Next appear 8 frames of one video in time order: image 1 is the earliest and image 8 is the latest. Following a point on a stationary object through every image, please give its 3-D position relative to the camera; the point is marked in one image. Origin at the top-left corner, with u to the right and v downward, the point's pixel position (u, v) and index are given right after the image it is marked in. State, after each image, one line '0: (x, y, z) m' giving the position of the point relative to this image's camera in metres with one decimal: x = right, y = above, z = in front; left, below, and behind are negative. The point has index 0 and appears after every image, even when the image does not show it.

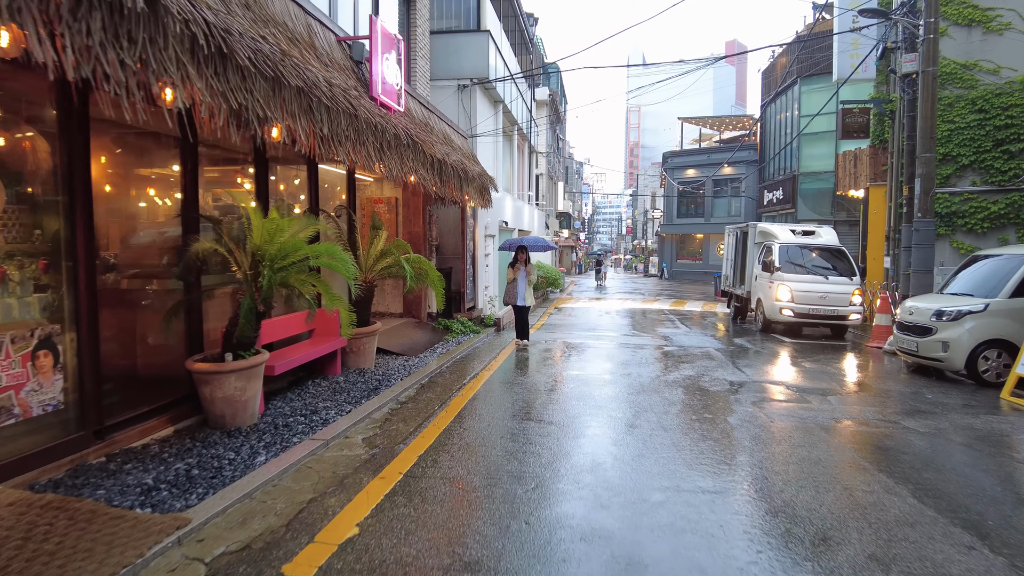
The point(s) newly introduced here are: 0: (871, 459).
0: (+2.6, -1.2, +4.7) m
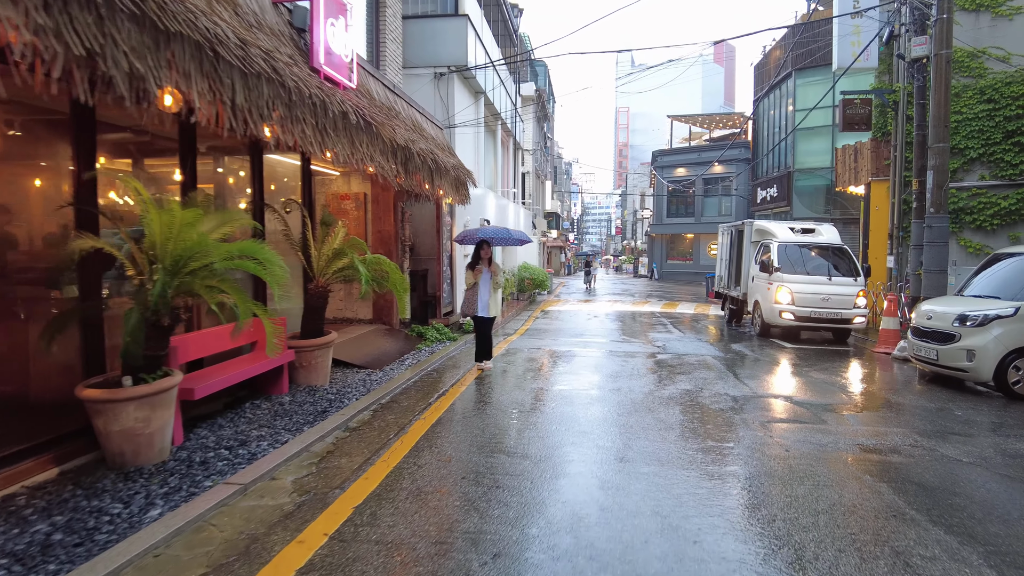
0: (+2.4, -1.3, +3.8) m
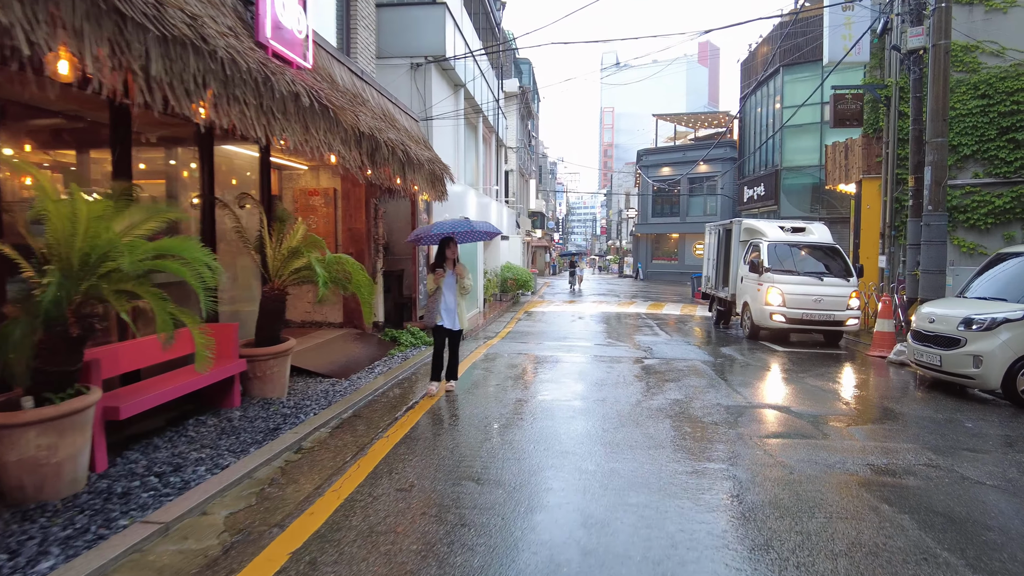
0: (+2.2, -1.3, +3.3) m
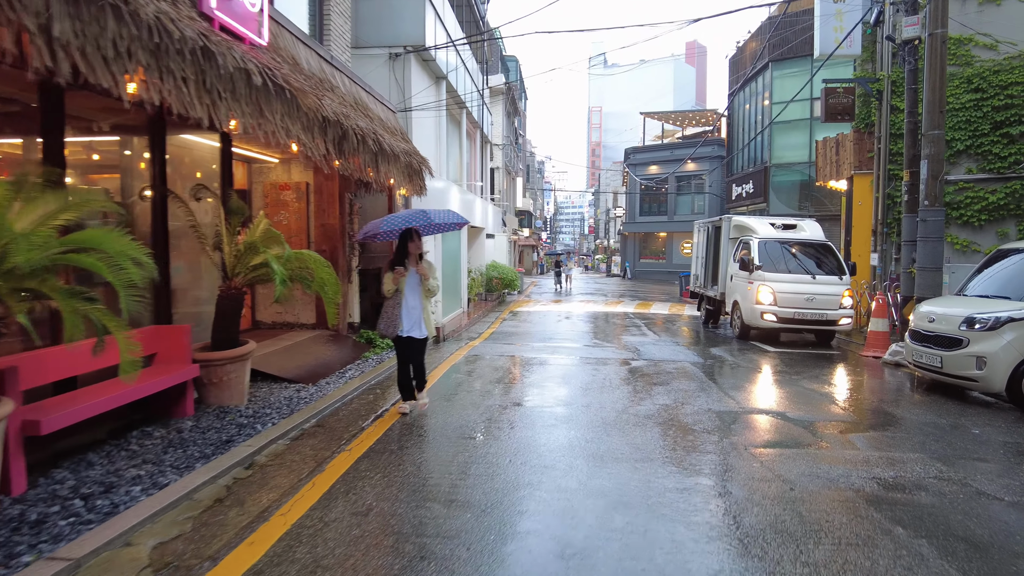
0: (+2.1, -1.3, +2.9) m
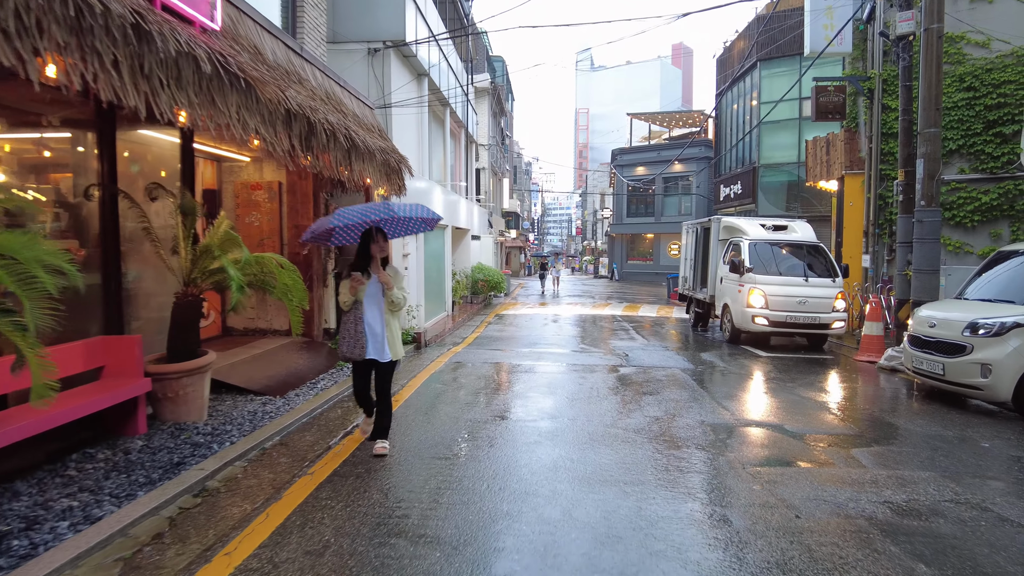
0: (+2.0, -1.3, +2.5) m
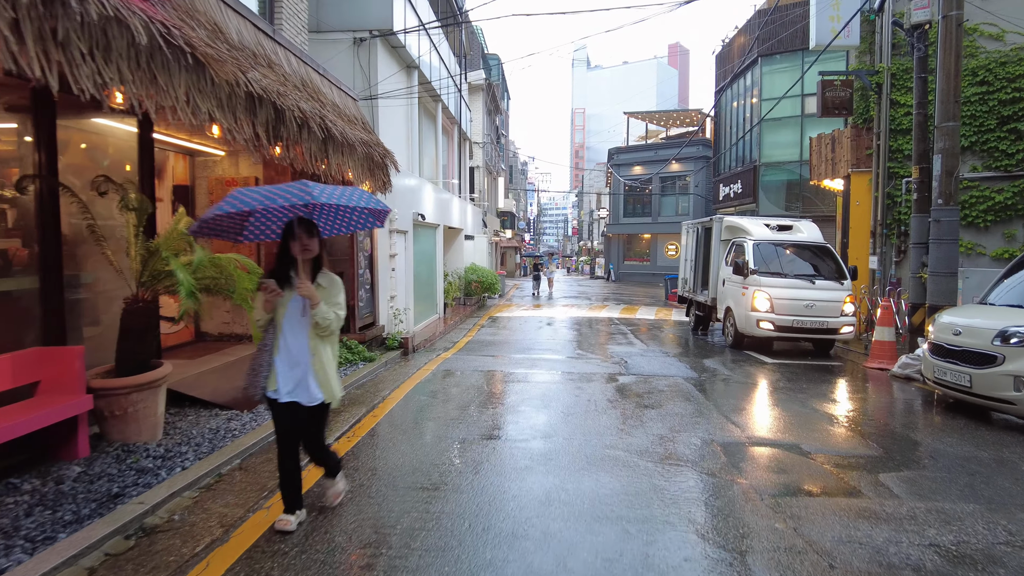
0: (+1.9, -1.4, +2.0) m
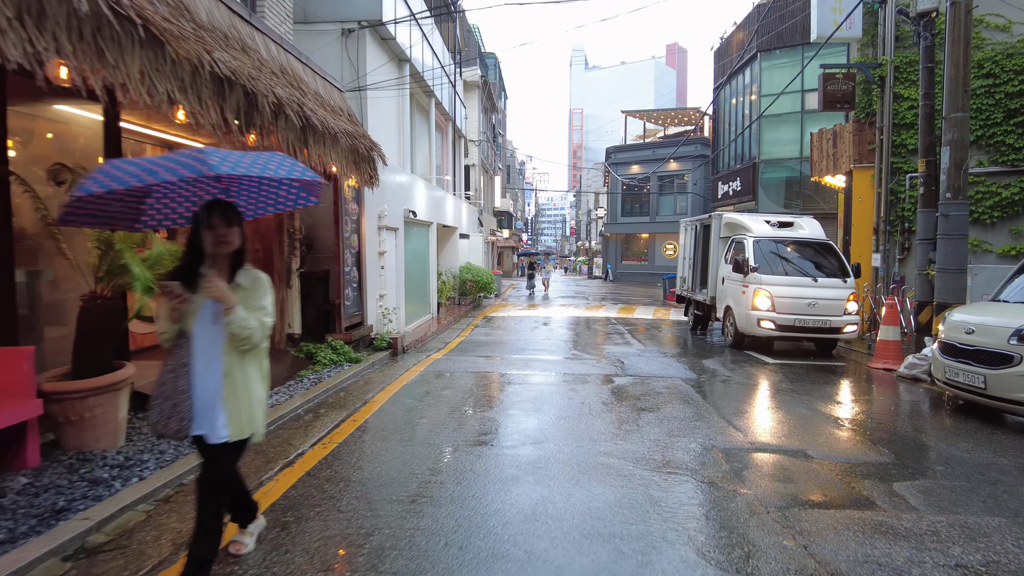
0: (+1.8, -1.3, +1.6) m
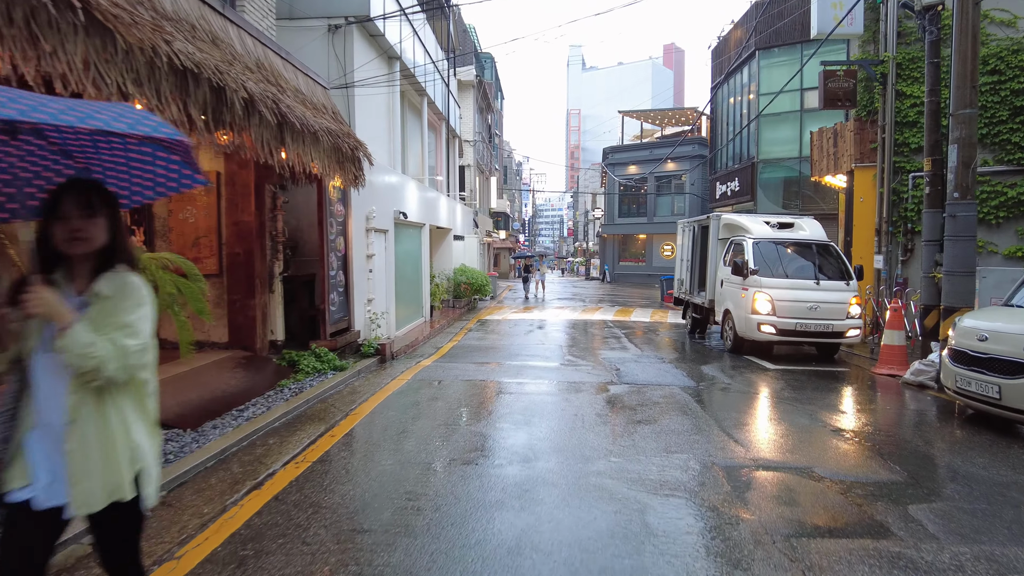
0: (+1.7, -1.4, +1.3) m
